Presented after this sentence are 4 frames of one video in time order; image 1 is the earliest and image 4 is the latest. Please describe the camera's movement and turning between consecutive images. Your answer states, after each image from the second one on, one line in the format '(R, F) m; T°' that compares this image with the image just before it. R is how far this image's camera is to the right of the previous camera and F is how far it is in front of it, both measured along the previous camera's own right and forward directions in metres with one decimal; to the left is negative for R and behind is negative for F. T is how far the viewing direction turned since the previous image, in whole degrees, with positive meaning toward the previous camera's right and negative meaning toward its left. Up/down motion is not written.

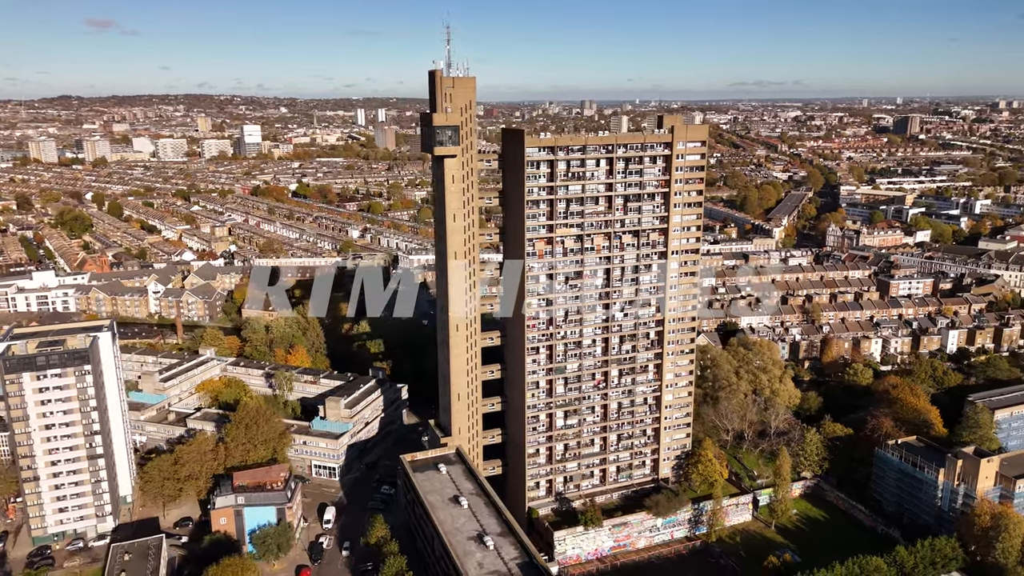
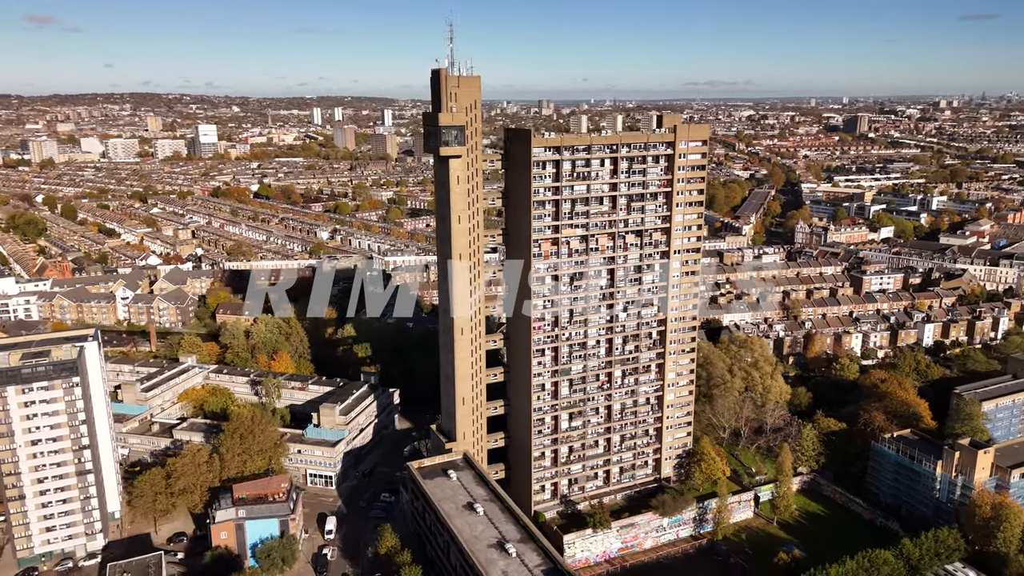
(-2.7, +0.6) m; +3°
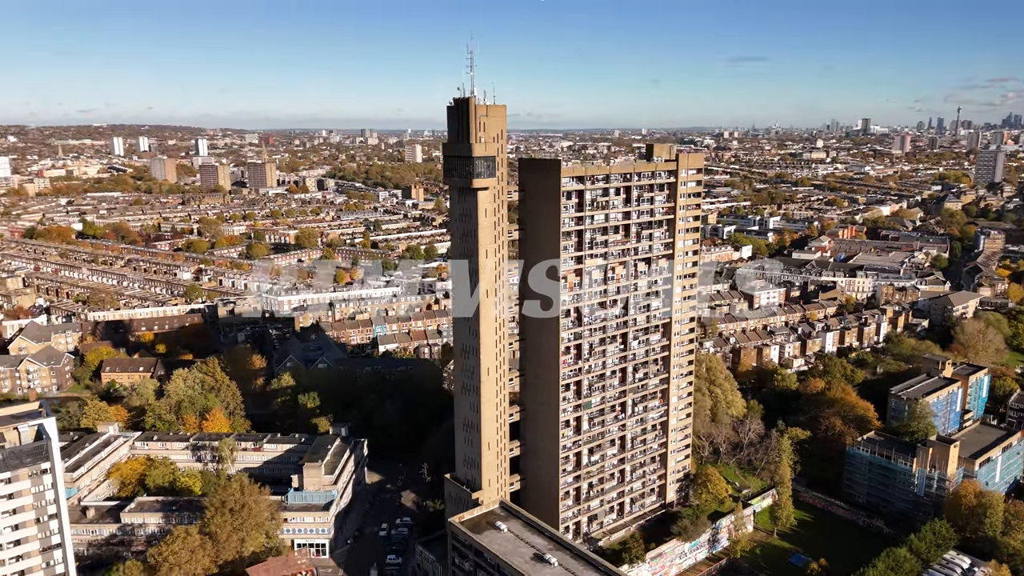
(-10.9, +3.0) m; +13°
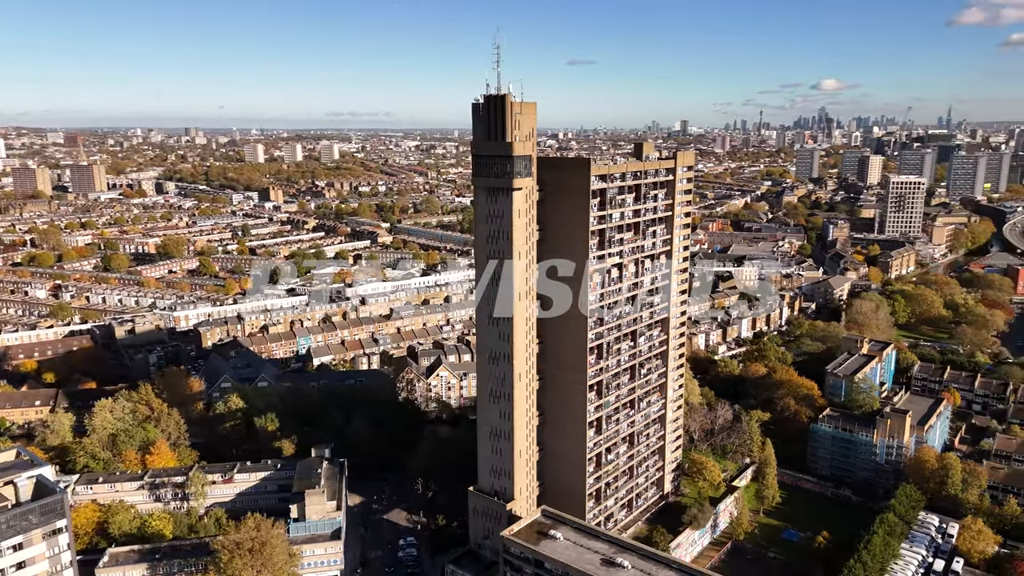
(-9.9, +2.2) m; +12°
